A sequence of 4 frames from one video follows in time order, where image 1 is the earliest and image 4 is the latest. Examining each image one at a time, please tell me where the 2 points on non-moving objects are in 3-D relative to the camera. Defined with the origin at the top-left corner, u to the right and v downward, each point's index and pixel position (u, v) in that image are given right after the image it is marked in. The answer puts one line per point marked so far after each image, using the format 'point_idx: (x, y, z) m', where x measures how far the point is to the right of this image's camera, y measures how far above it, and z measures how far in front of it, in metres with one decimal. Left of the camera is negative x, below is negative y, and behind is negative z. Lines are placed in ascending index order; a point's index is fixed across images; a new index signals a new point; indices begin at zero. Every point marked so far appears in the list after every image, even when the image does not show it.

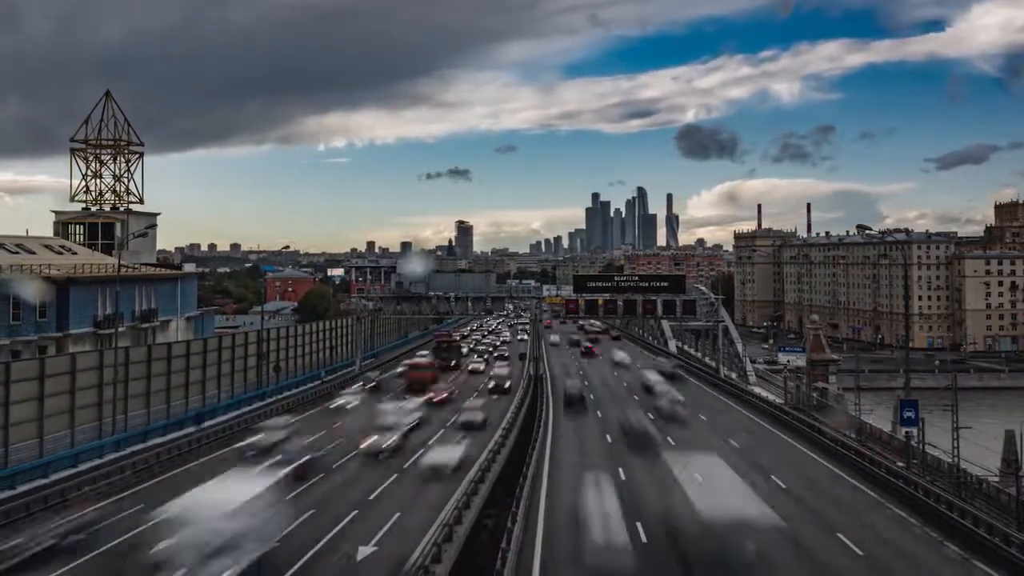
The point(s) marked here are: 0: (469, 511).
0: (-1.1, -5.6, +18.2) m
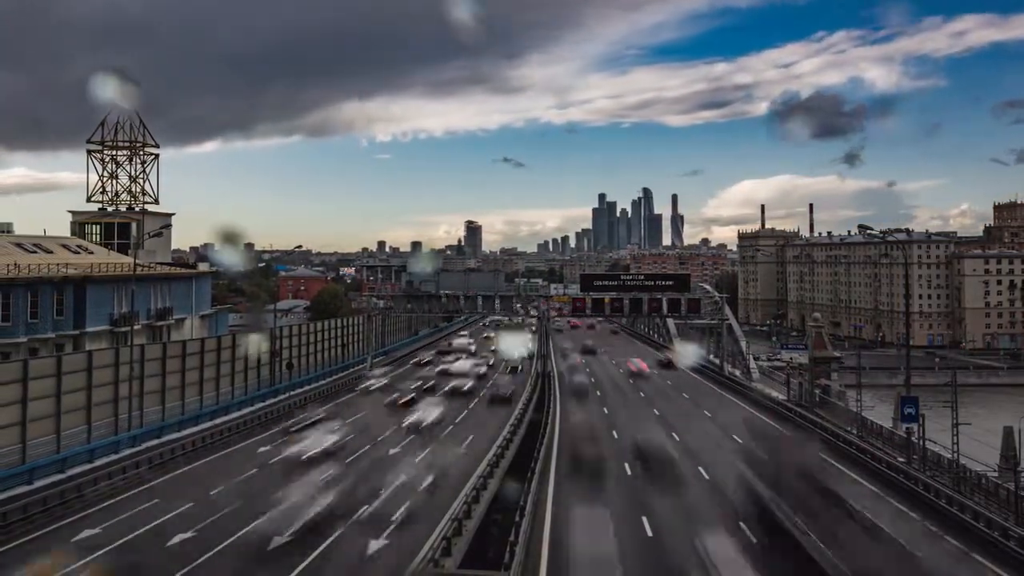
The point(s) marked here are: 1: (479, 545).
0: (-0.9, -5.5, +18.9) m
1: (-0.7, -5.5, +15.9) m
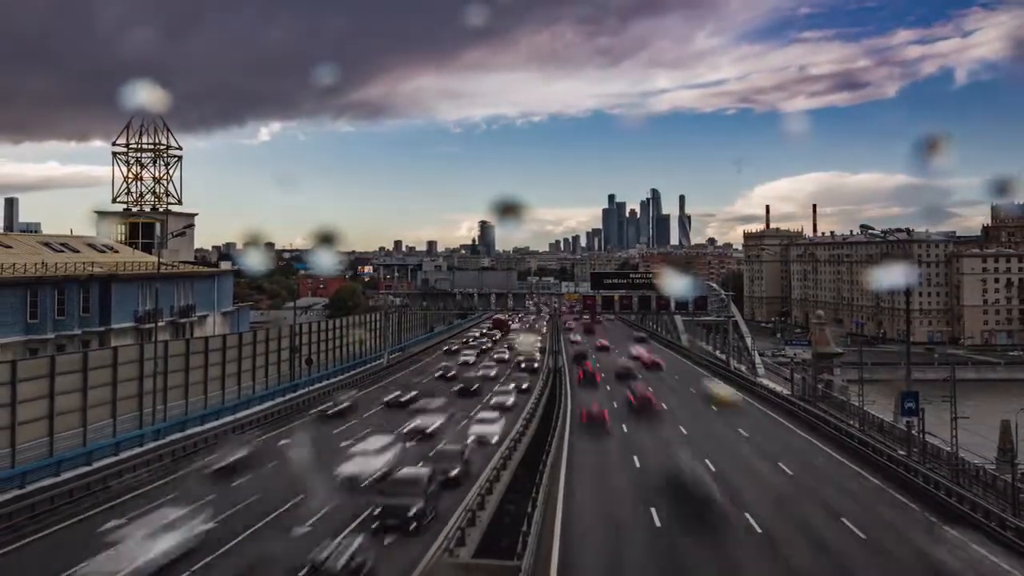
0: (-0.5, -5.5, +19.9) m
1: (-0.4, -5.5, +17.0) m
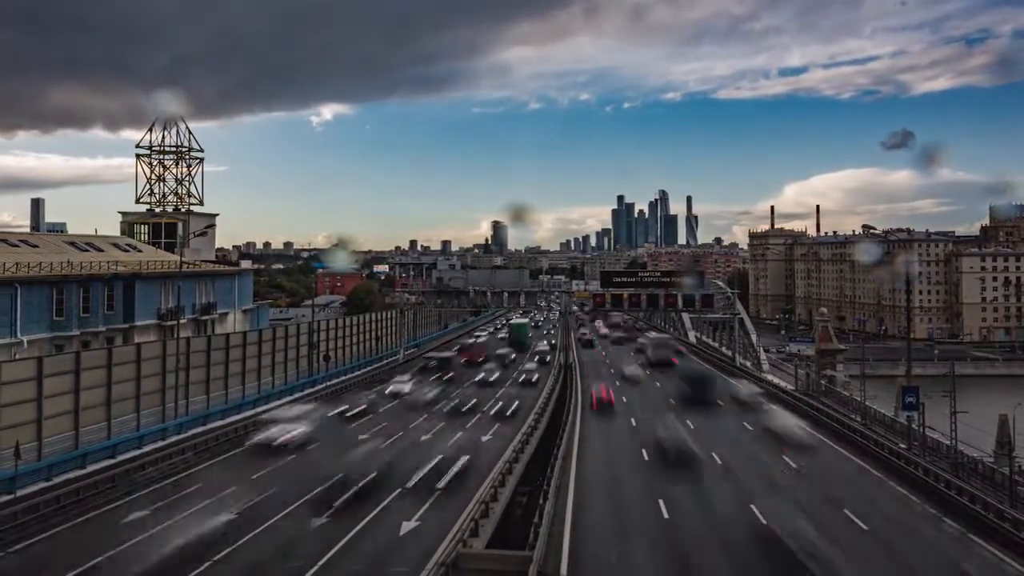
0: (-0.2, -5.4, +21.0) m
1: (-0.1, -5.5, +18.0) m
